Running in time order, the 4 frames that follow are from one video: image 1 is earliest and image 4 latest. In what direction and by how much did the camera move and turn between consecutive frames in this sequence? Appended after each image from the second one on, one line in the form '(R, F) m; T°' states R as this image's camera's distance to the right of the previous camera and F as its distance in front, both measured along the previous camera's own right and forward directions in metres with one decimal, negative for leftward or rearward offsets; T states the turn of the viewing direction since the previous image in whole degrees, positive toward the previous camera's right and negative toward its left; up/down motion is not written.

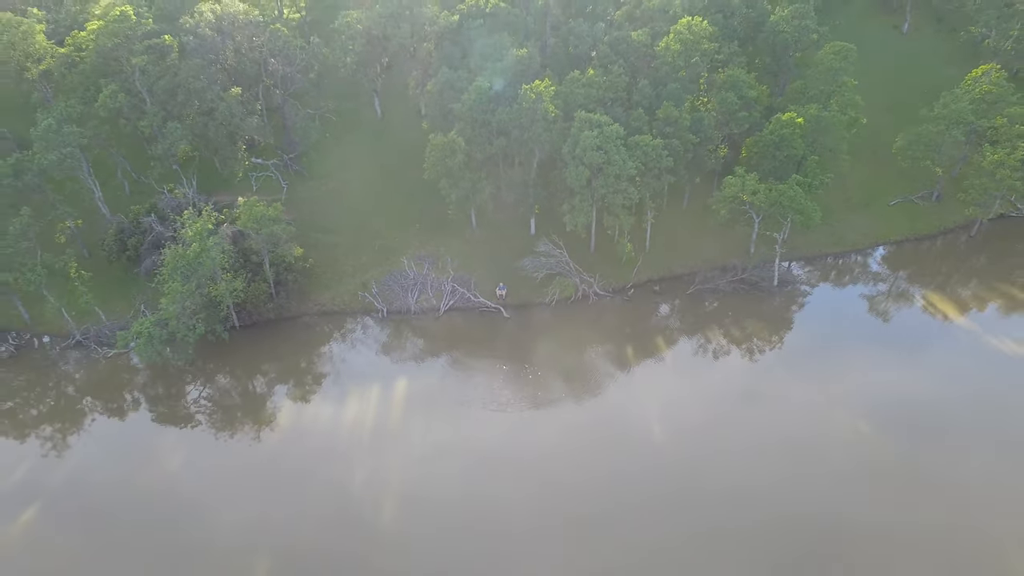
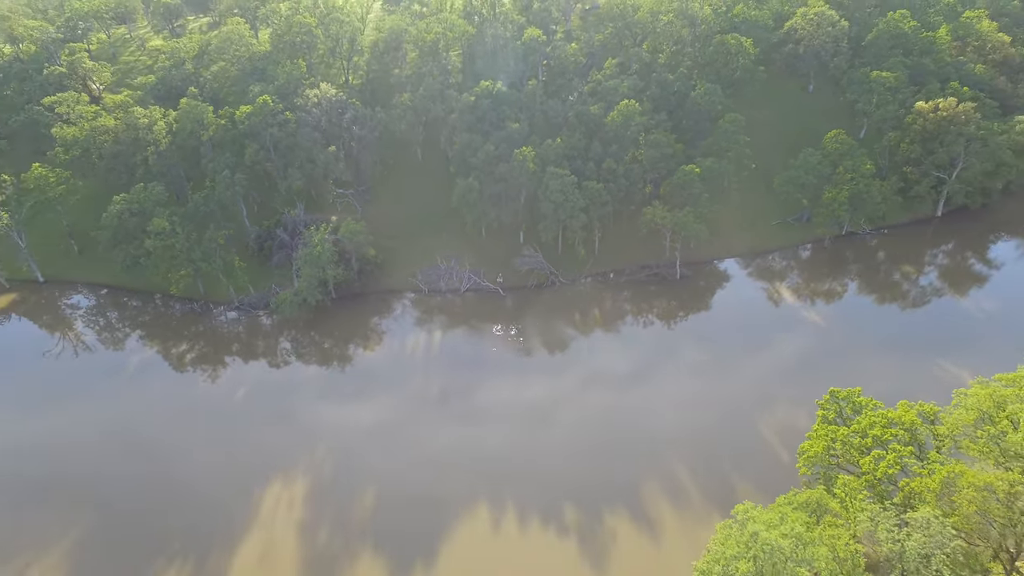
(+1.7, -24.4) m; -1°
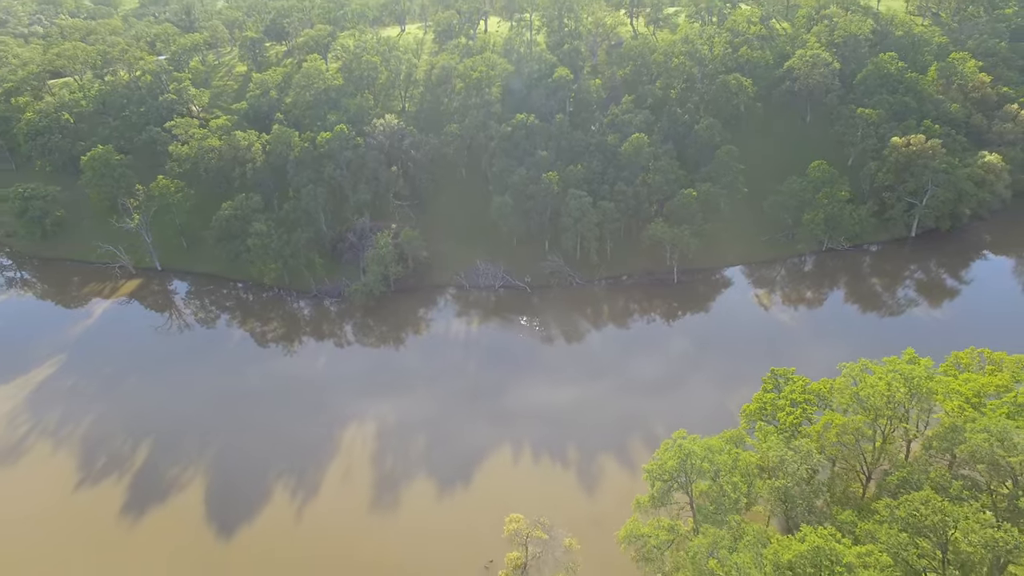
(+0.8, -14.5) m; -3°
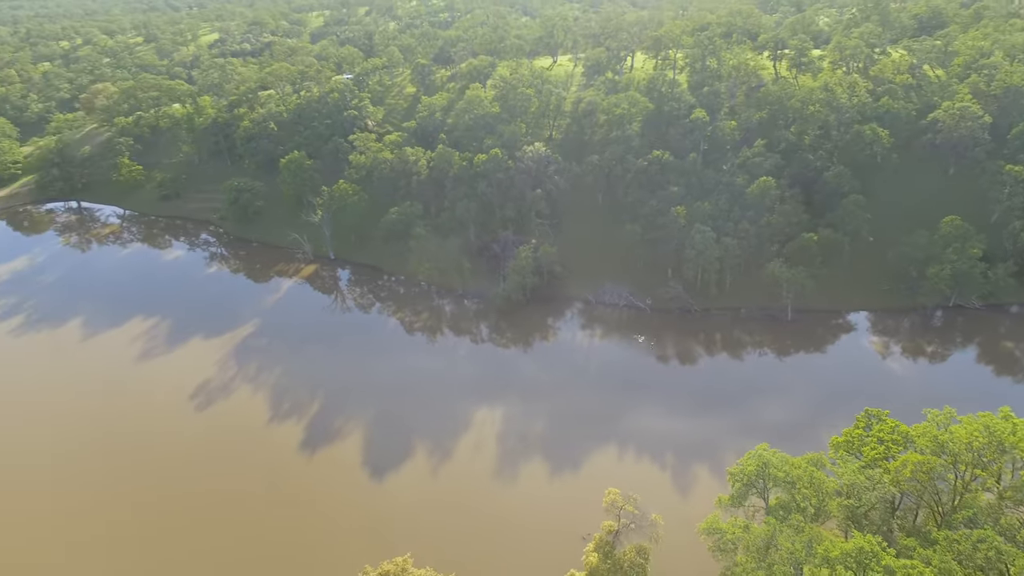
(+0.1, -9.2) m; -10°
